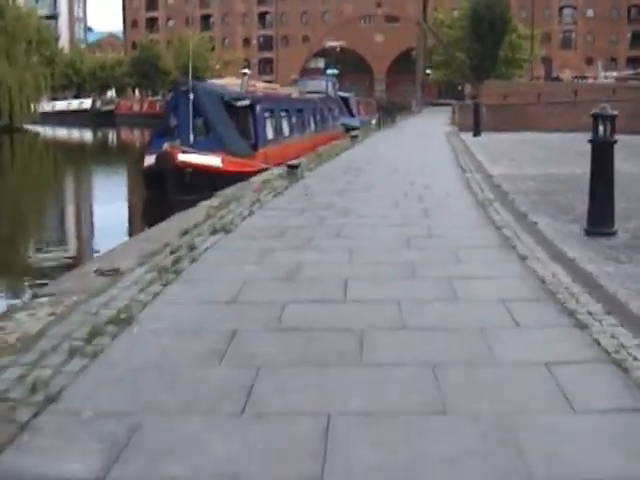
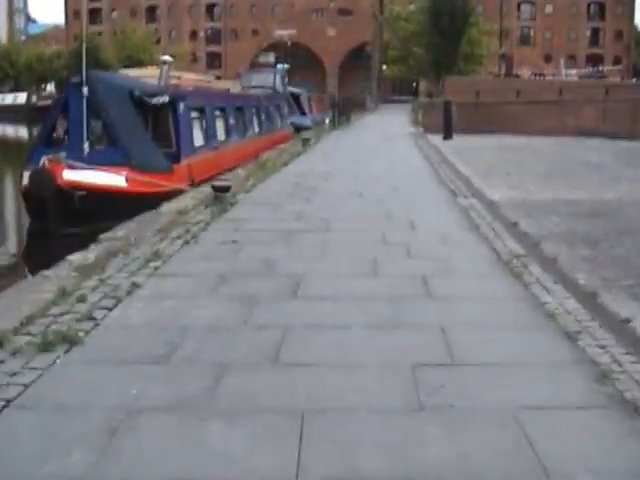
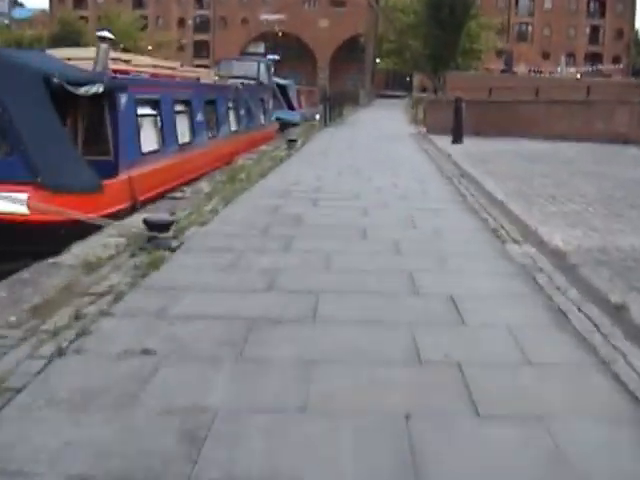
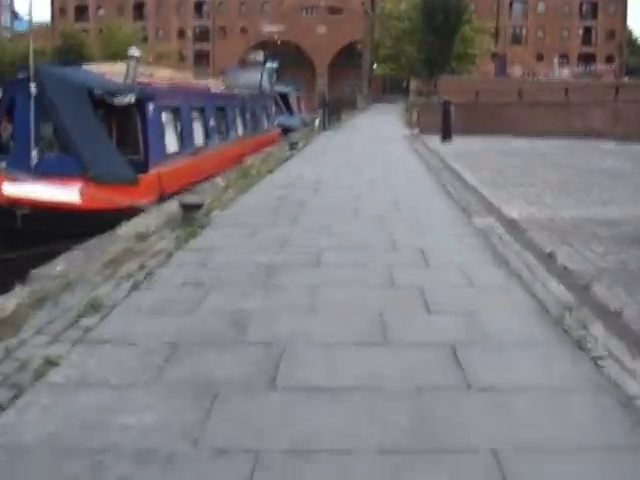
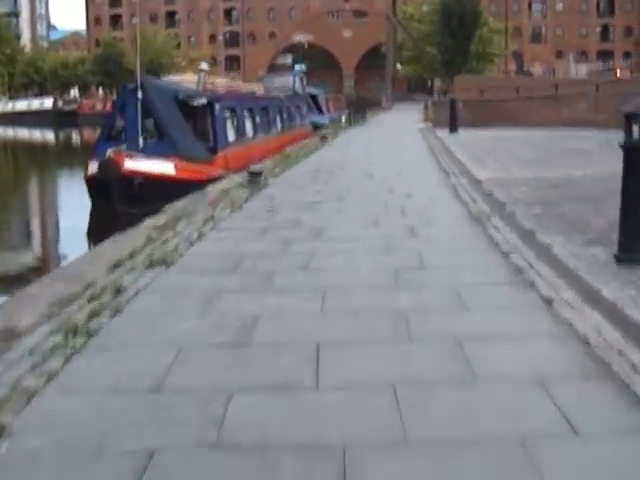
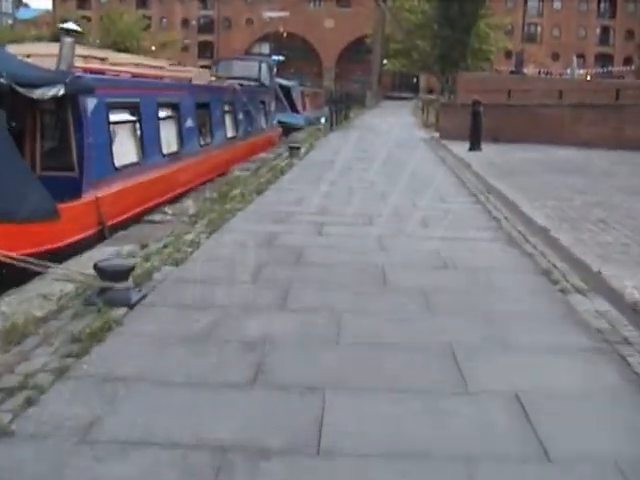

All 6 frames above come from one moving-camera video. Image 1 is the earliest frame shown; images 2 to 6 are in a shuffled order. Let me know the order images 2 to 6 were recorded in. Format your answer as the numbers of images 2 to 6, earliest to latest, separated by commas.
5, 2, 4, 3, 6
